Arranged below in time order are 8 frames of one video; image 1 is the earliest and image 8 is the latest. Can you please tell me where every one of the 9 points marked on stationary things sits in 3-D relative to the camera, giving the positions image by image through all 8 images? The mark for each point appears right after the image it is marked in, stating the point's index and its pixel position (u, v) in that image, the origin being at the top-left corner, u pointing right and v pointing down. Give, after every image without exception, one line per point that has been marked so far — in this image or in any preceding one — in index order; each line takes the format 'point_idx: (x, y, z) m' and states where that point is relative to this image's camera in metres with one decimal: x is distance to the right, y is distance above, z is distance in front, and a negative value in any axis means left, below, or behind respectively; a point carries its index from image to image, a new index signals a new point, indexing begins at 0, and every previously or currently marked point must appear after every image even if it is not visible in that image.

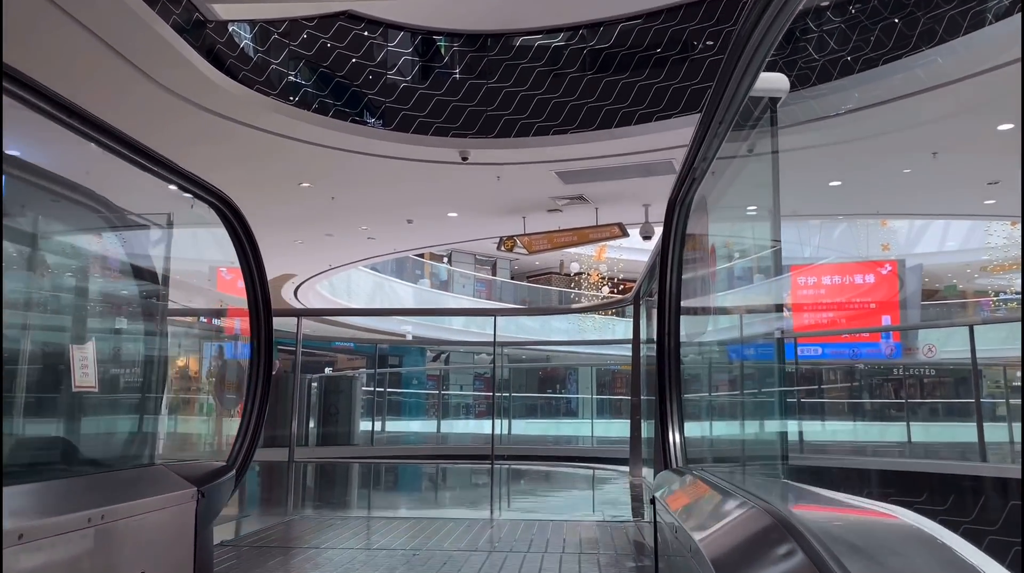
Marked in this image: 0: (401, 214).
0: (-1.3, +0.8, +9.3) m
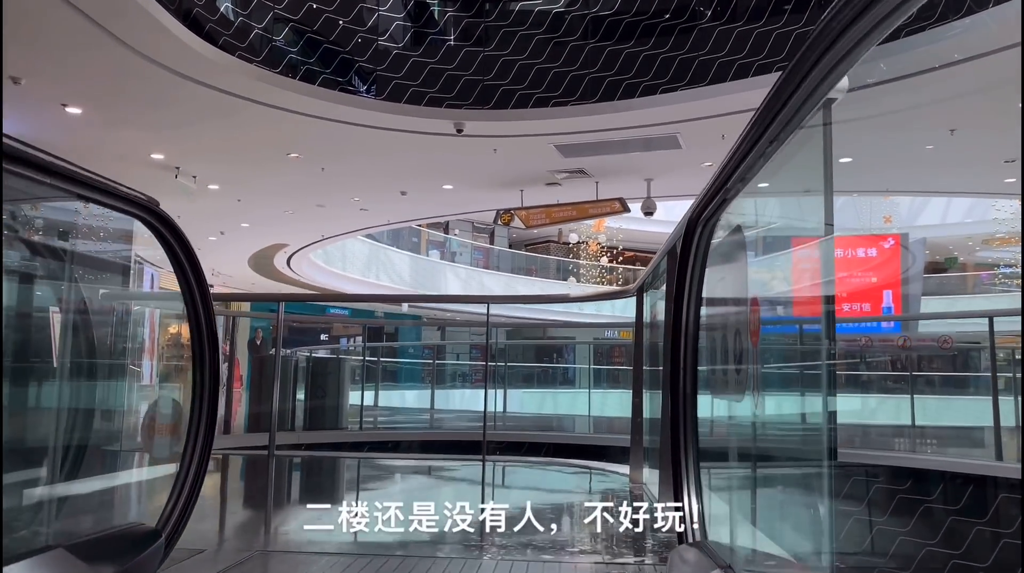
0: (-1.3, +1.1, +8.9) m
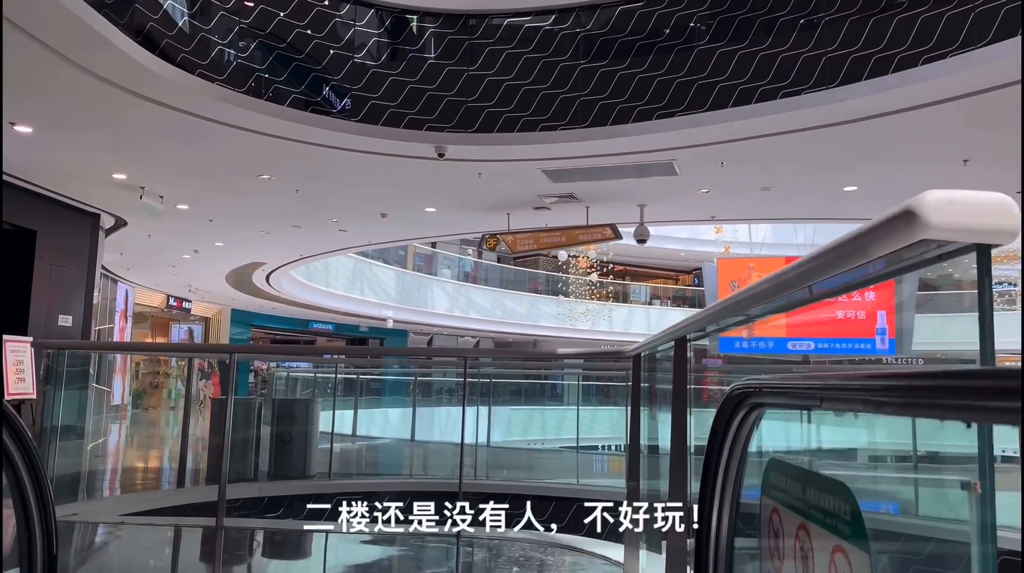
0: (-1.5, +0.8, +8.5) m
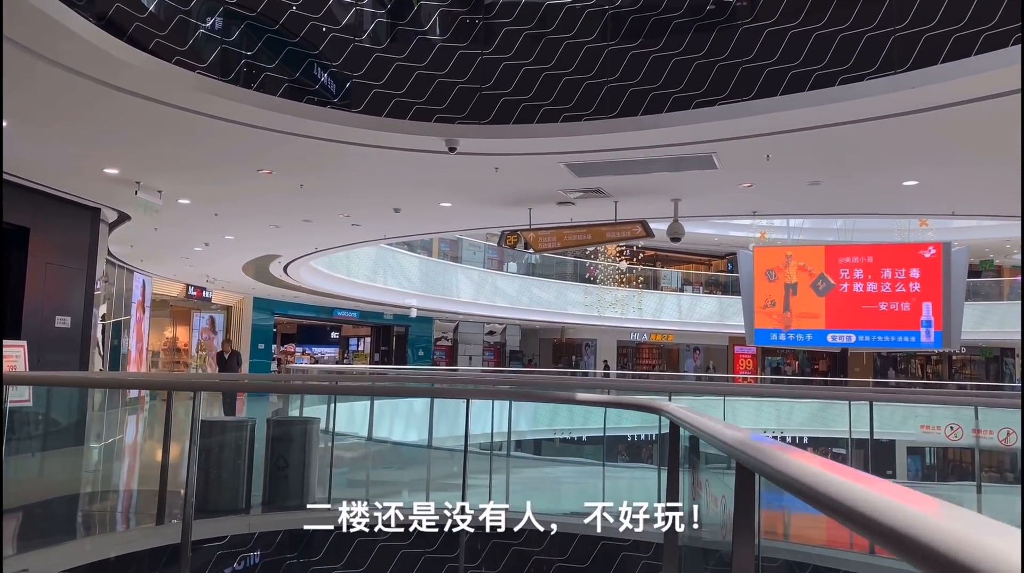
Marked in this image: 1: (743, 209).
0: (-1.2, +0.8, +7.9) m
1: (+2.2, +0.7, +7.7) m
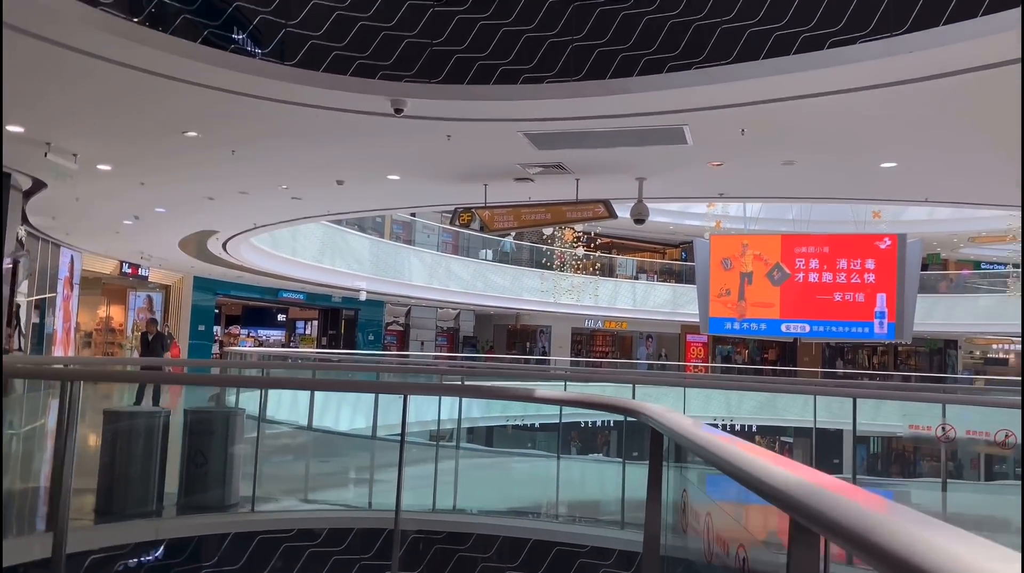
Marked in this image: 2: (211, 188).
0: (-1.7, +1.0, +7.3) m
1: (+1.8, +0.9, +7.2) m
2: (-3.1, +1.0, +8.2) m
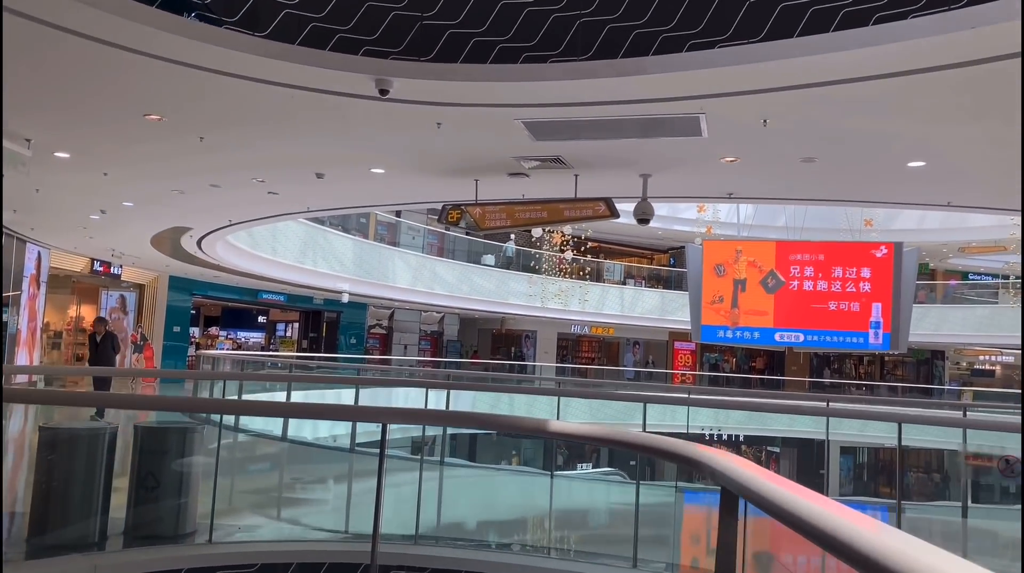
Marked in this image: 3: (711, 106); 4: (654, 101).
0: (-1.7, +1.0, +6.7) m
1: (+1.7, +0.8, +6.7) m
2: (-3.1, +1.0, +7.6) m
3: (+1.1, +1.1, +4.7) m
4: (+0.8, +1.1, +4.6) m
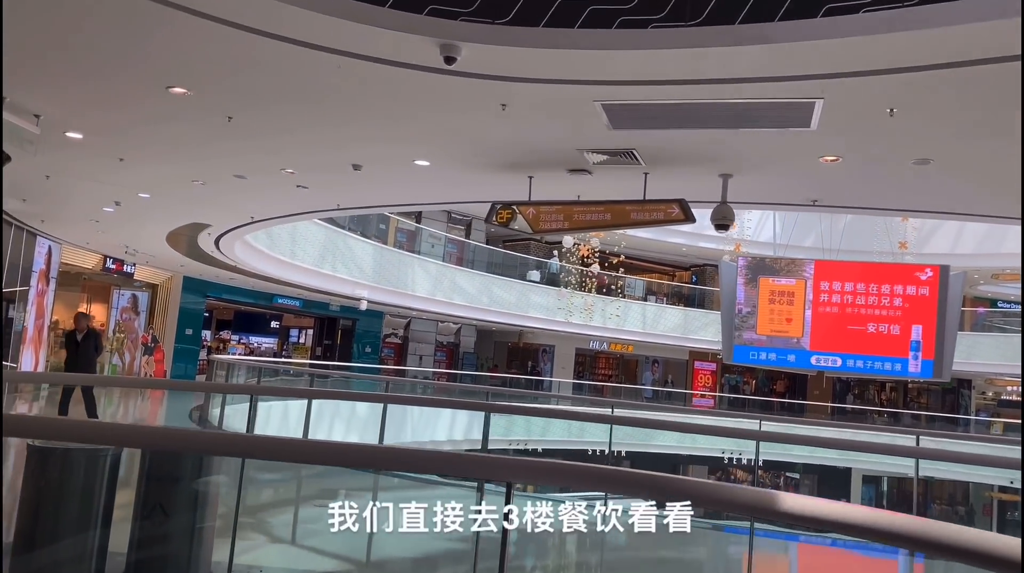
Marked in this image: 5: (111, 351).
0: (-1.3, +1.0, +6.0) m
1: (+2.2, +0.7, +6.0) m
2: (-2.7, +1.0, +6.9) m
3: (+1.6, +1.0, +4.0) m
4: (+1.2, +1.0, +3.9) m
5: (-8.2, -1.3, +16.4) m
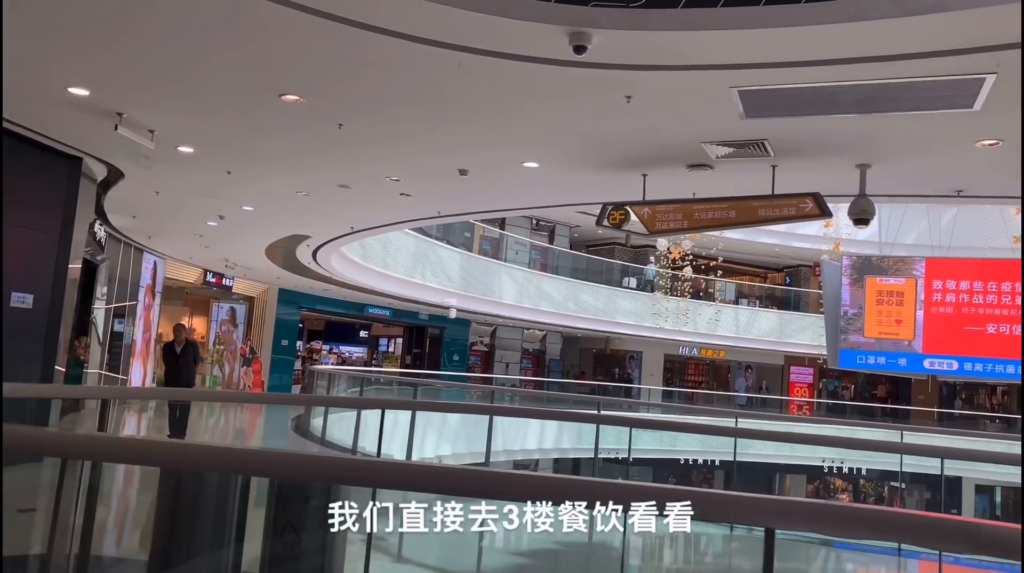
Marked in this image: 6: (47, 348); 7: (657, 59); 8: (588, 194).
0: (-0.4, +0.9, +5.9) m
1: (+3.0, +0.7, +5.5) m
2: (-1.8, +0.9, +6.9) m
3: (+2.2, +1.0, +3.5) m
4: (+1.8, +1.0, +3.5) m
5: (-6.3, -1.6, +16.8) m
6: (-3.9, -0.5, +6.8) m
7: (+0.7, +1.1, +3.7) m
8: (+0.6, +0.7, +6.4) m
